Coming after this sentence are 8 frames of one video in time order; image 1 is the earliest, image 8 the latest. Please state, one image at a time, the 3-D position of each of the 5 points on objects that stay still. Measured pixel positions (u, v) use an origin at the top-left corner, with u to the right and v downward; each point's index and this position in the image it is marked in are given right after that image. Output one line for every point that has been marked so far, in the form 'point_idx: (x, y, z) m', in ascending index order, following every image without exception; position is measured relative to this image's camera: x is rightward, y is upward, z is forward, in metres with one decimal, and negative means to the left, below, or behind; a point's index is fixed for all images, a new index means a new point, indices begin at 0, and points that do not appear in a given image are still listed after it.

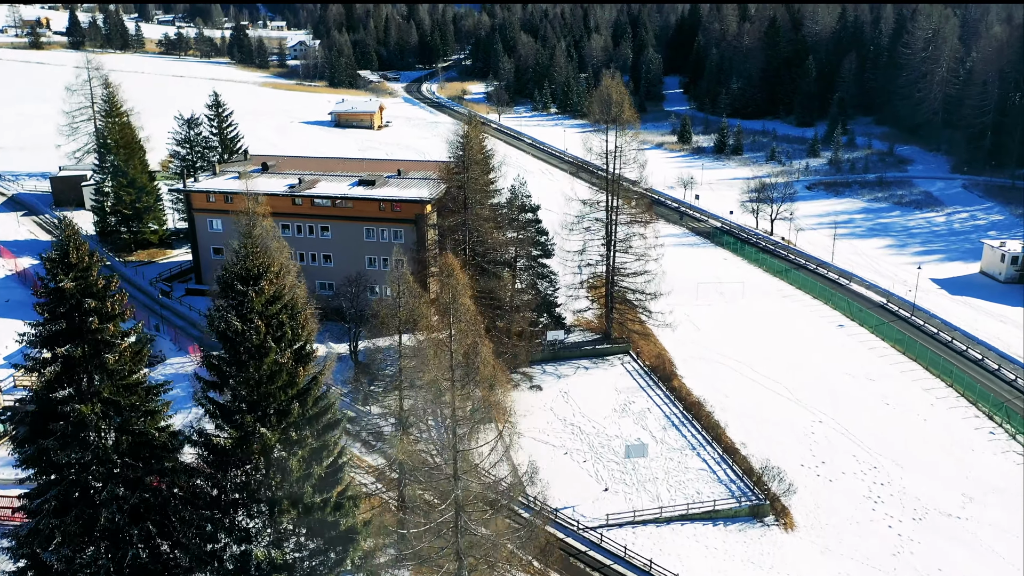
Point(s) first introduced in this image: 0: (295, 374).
0: (-3.8, -1.5, +14.0) m
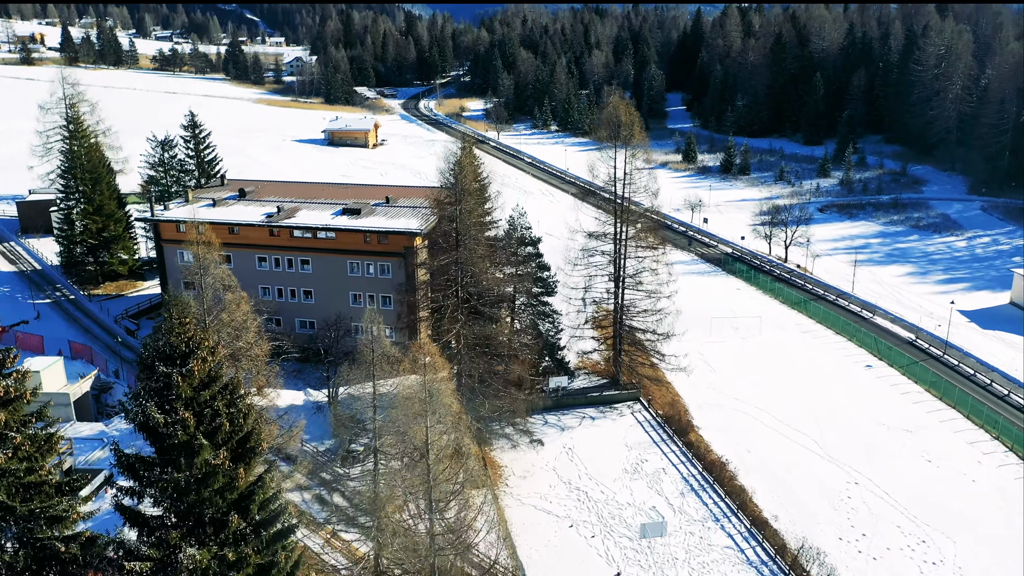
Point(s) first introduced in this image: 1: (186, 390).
0: (-3.9, -2.6, +11.1) m
1: (-4.8, -1.6, +11.7) m
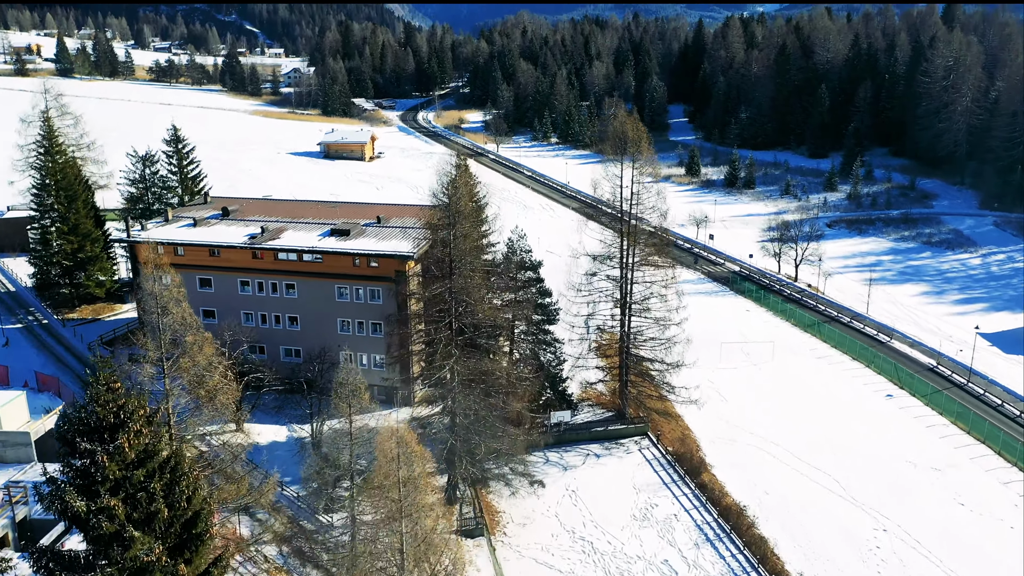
0: (-3.9, -3.3, +9.3) m
1: (-4.9, -2.2, +9.9) m
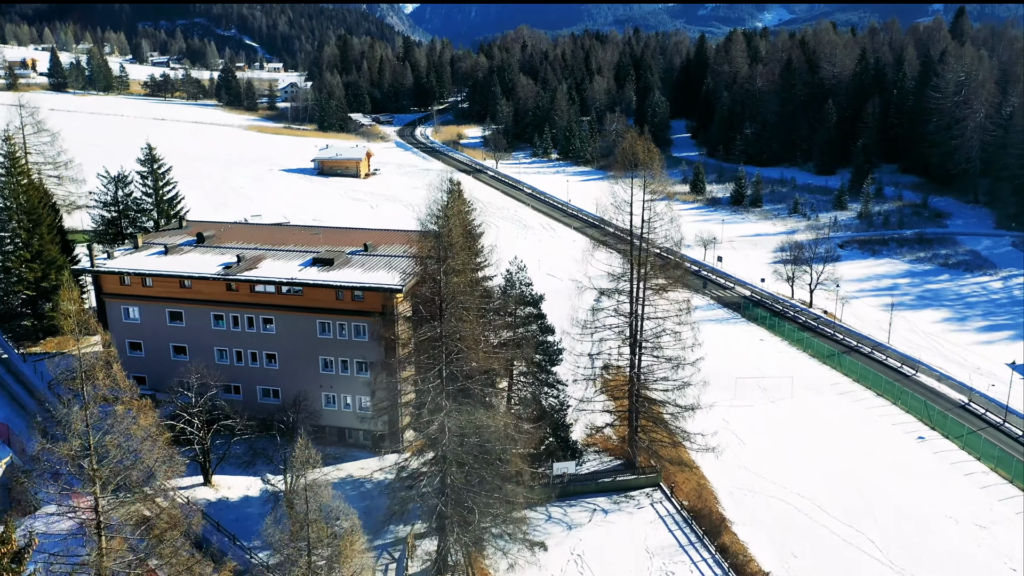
0: (-3.9, -4.0, +6.9) m
1: (-4.9, -3.0, +7.5) m
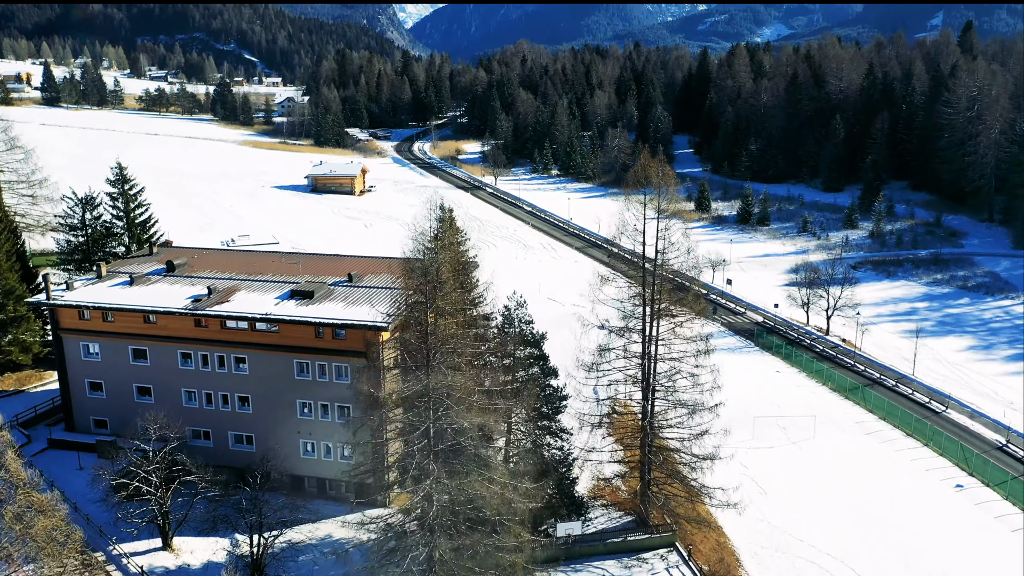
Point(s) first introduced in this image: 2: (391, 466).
0: (-4.0, -4.7, +4.5) m
1: (-5.0, -3.7, +5.1) m
2: (-2.5, -3.7, +16.3) m
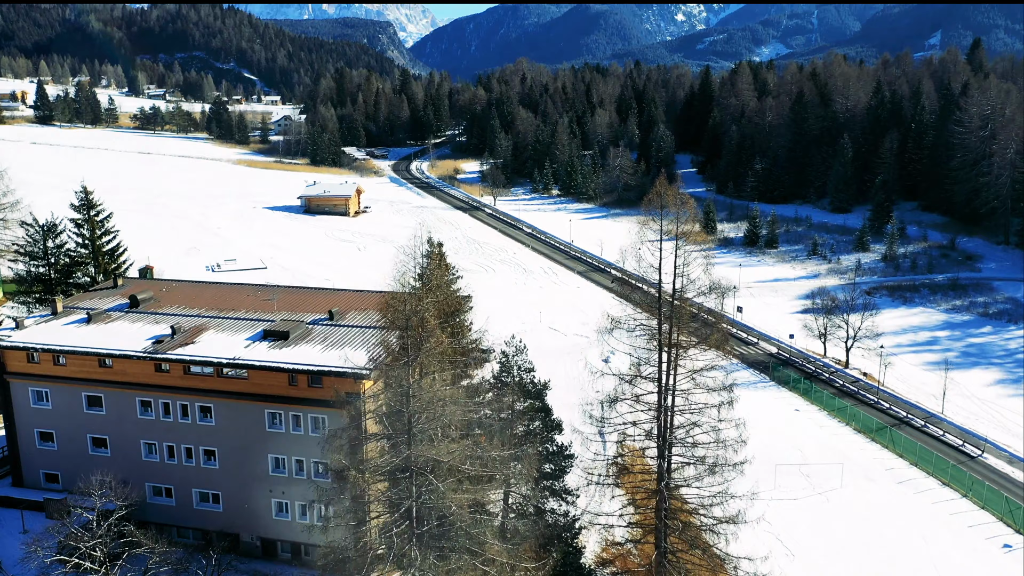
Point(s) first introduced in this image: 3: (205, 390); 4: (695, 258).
0: (-4.0, -5.3, +2.0) m
1: (-5.0, -4.3, +2.7) m
2: (-2.5, -4.5, +13.8) m
3: (-7.5, -2.5, +19.6) m
4: (+4.3, +0.6, +18.6) m
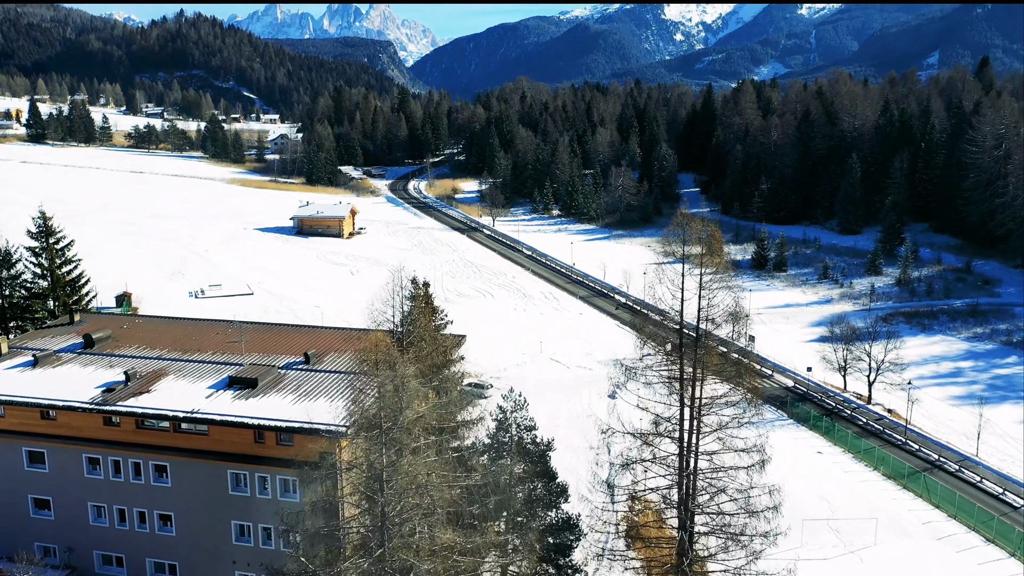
0: (-4.0, -5.8, -0.5) m
1: (-5.0, -4.9, +0.2) m
2: (-2.5, -5.3, +11.4) m
3: (-7.6, -3.4, +17.2) m
4: (+4.3, -0.3, +16.3) m
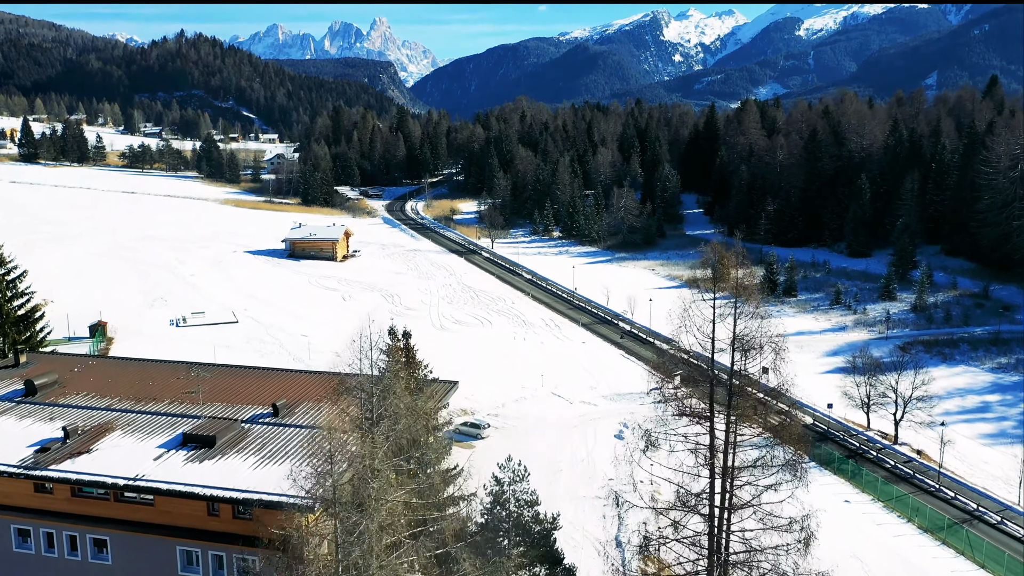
0: (-4.1, -6.2, -3.0) m
1: (-5.0, -5.3, -2.3) m
2: (-2.6, -6.0, +8.8) m
3: (-7.6, -4.2, +14.7) m
4: (+4.3, -1.1, +13.9) m
